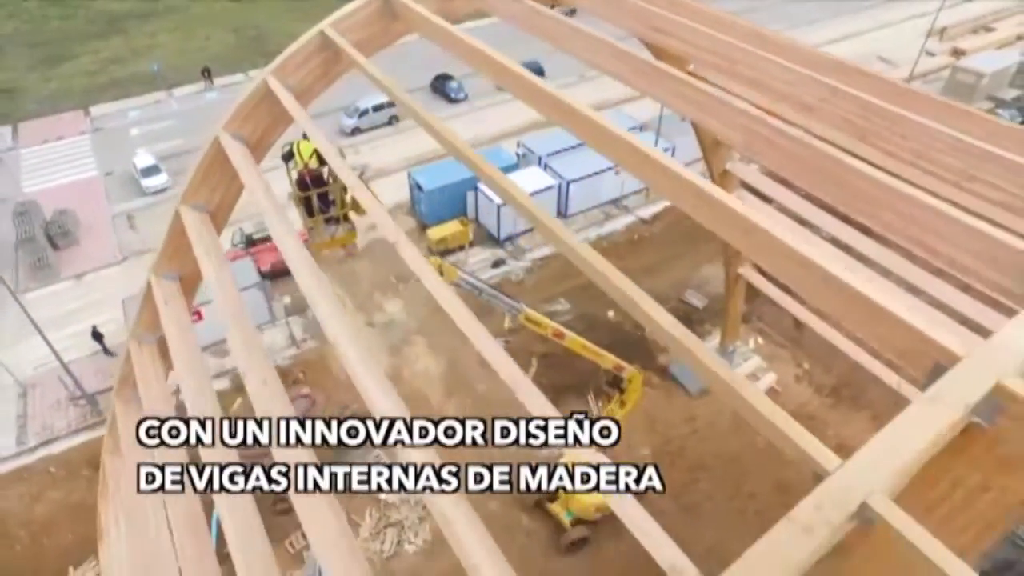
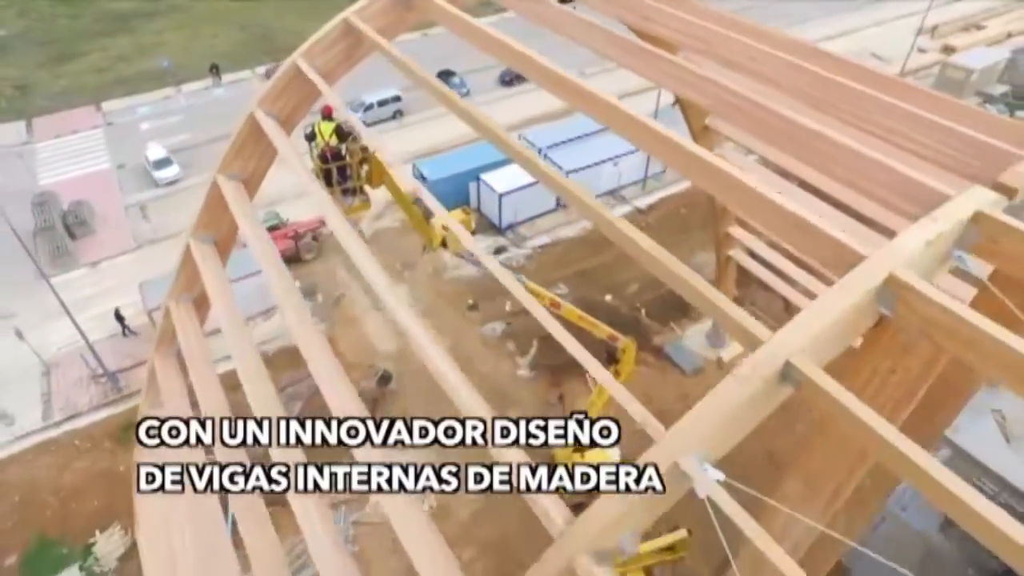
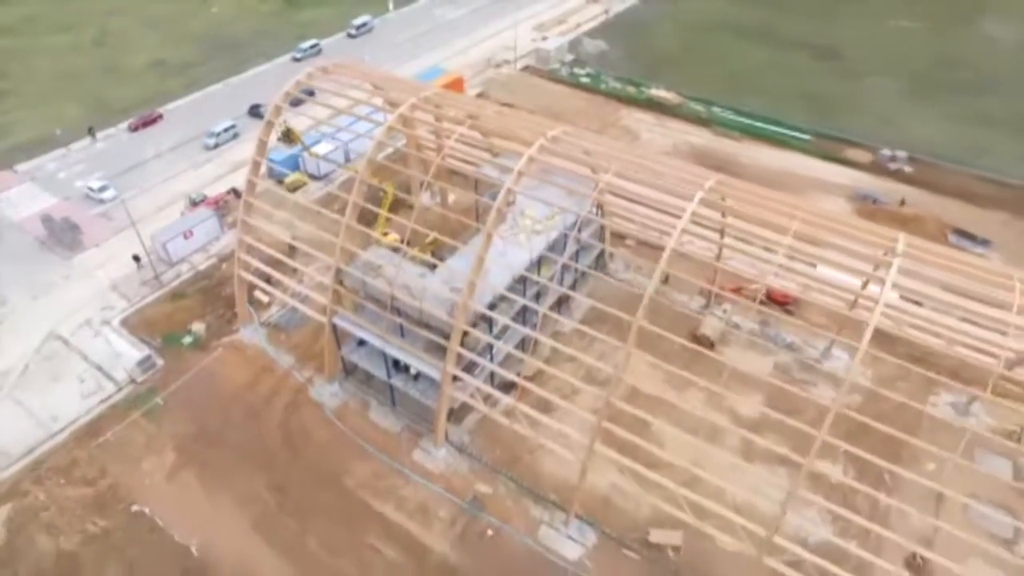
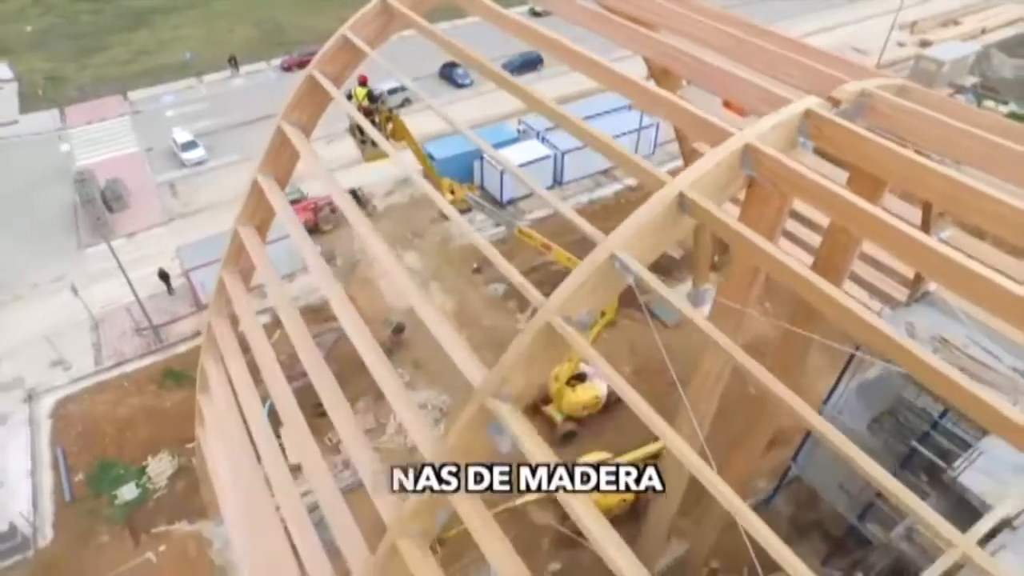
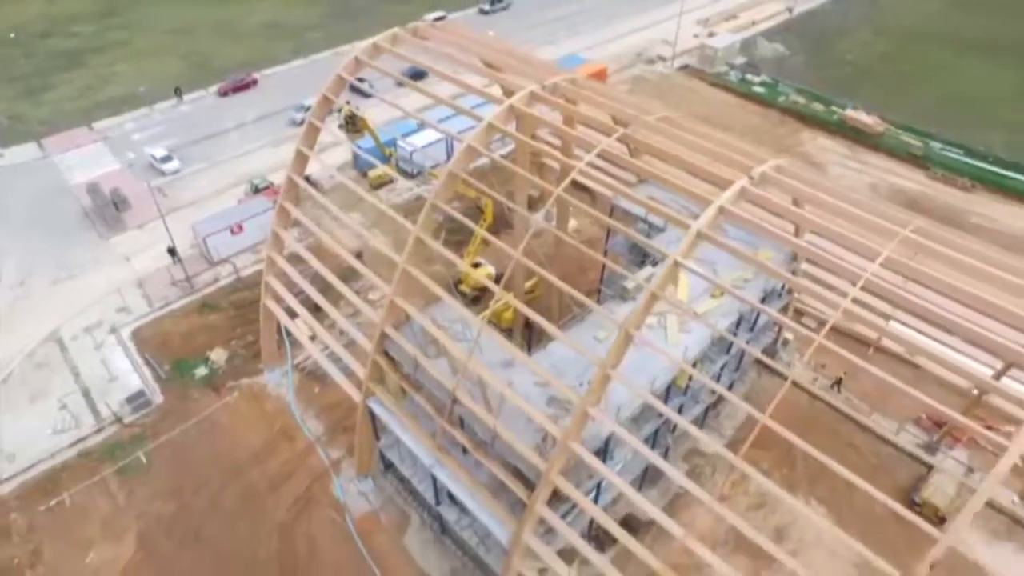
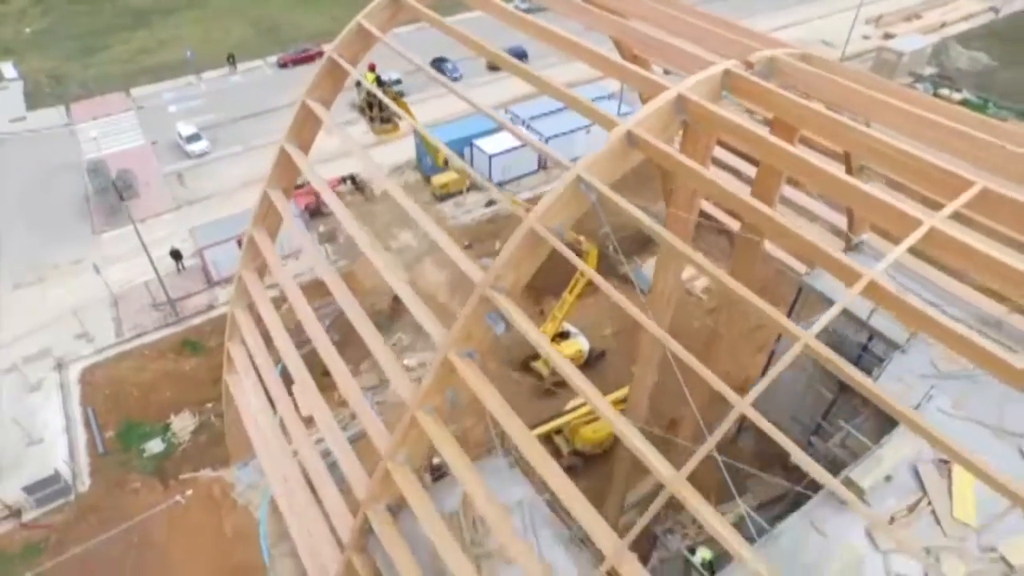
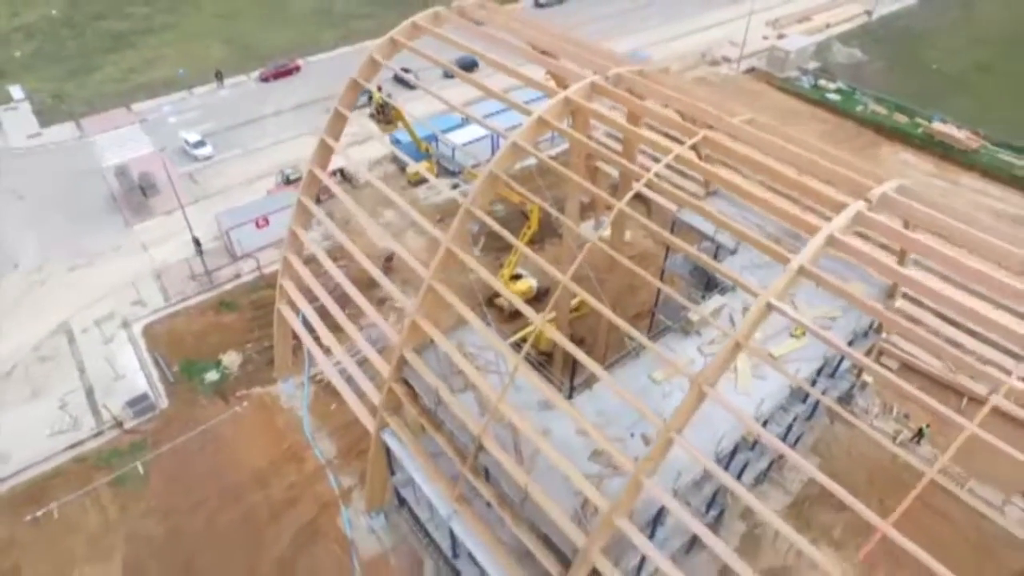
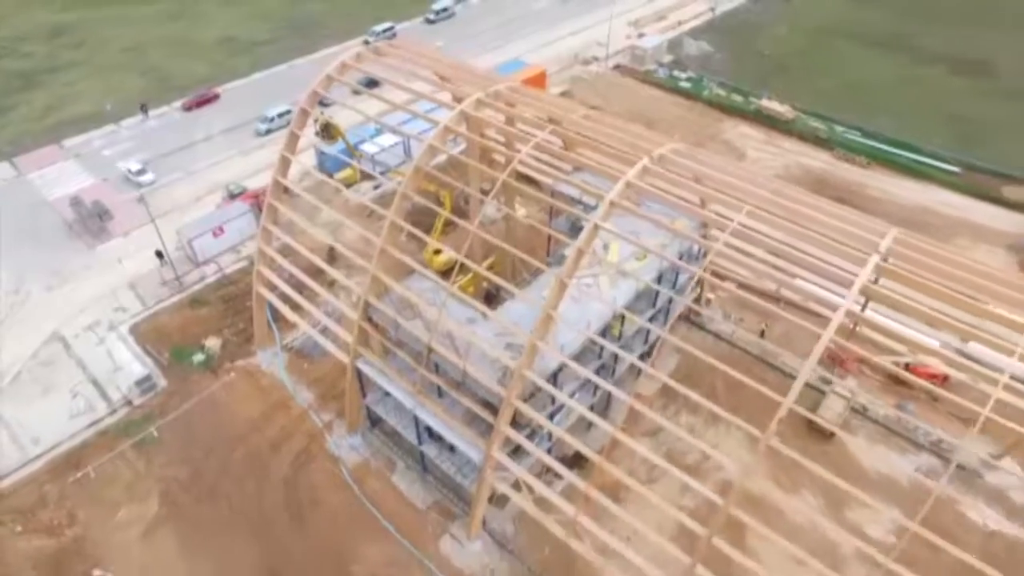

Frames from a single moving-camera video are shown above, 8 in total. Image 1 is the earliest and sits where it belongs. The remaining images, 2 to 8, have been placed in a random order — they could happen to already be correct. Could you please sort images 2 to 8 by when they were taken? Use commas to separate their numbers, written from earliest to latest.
2, 4, 6, 7, 5, 8, 3
